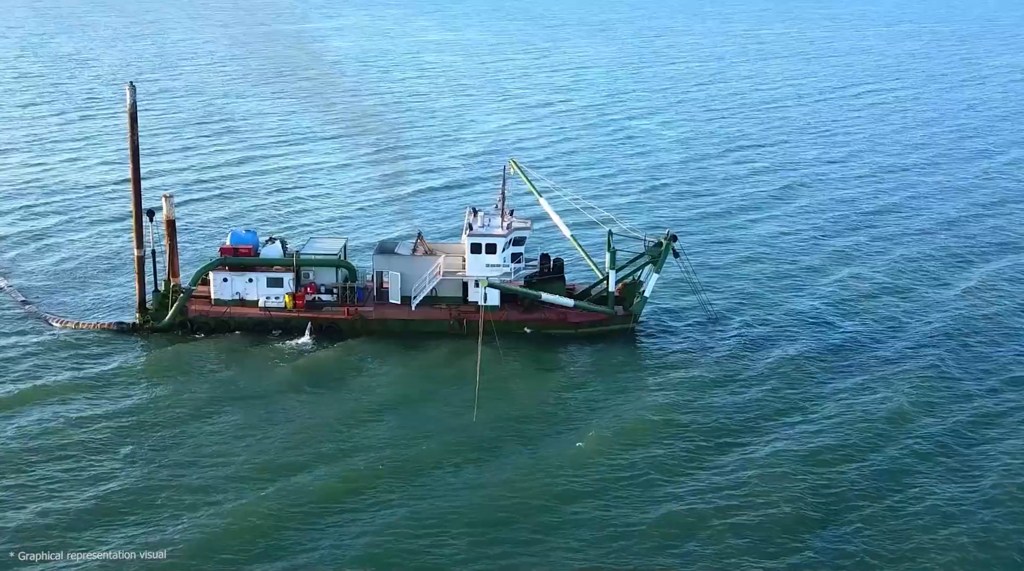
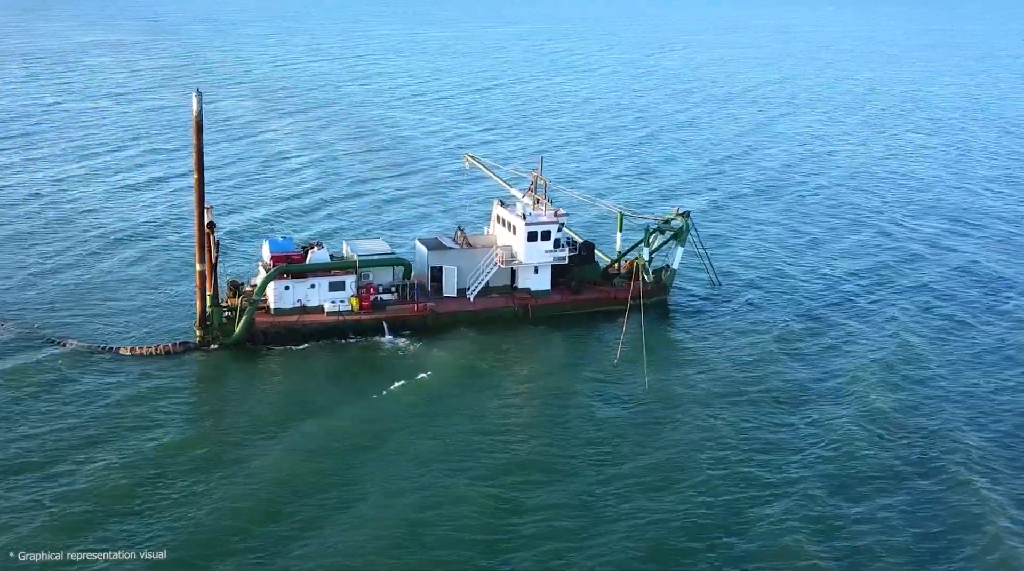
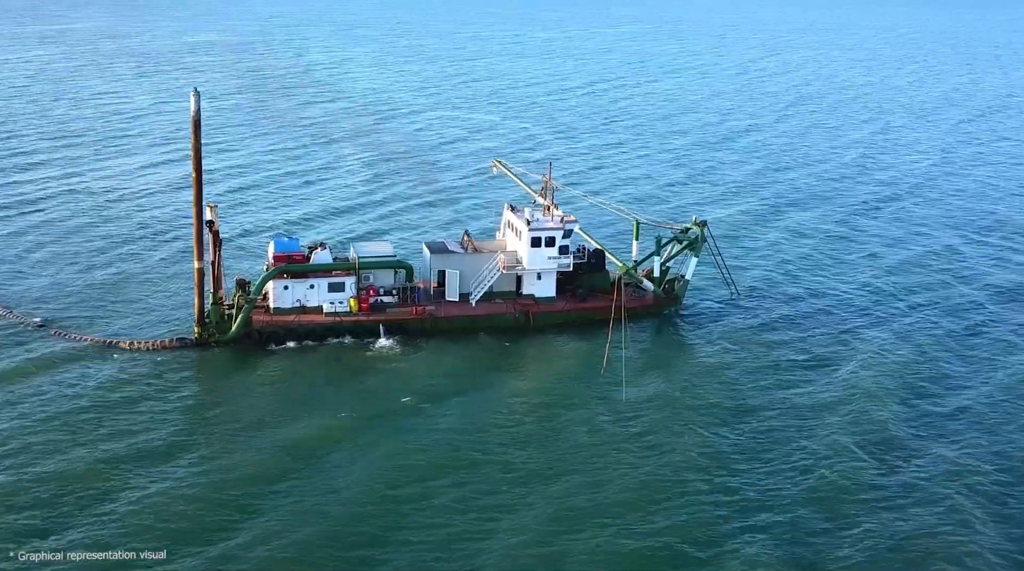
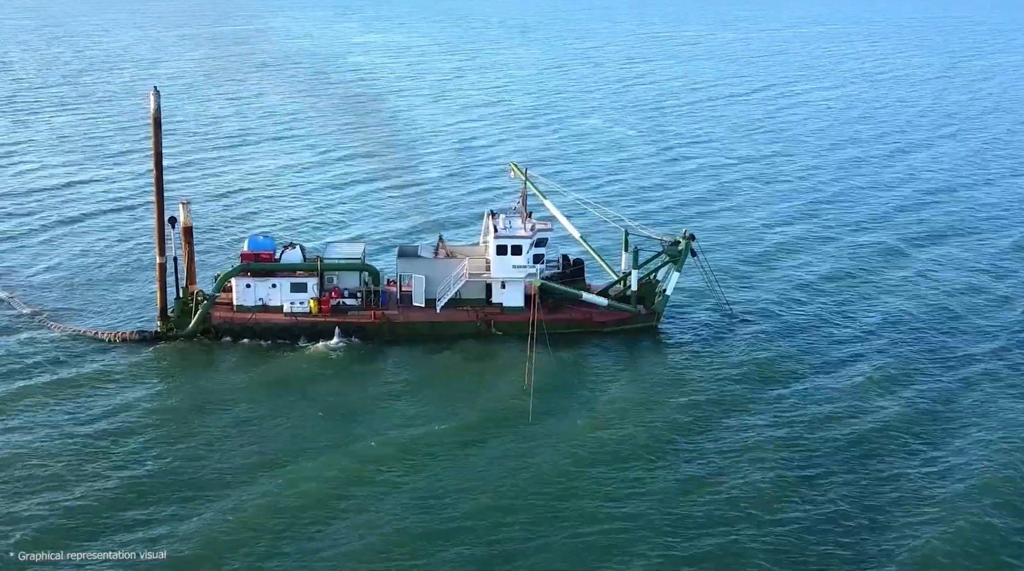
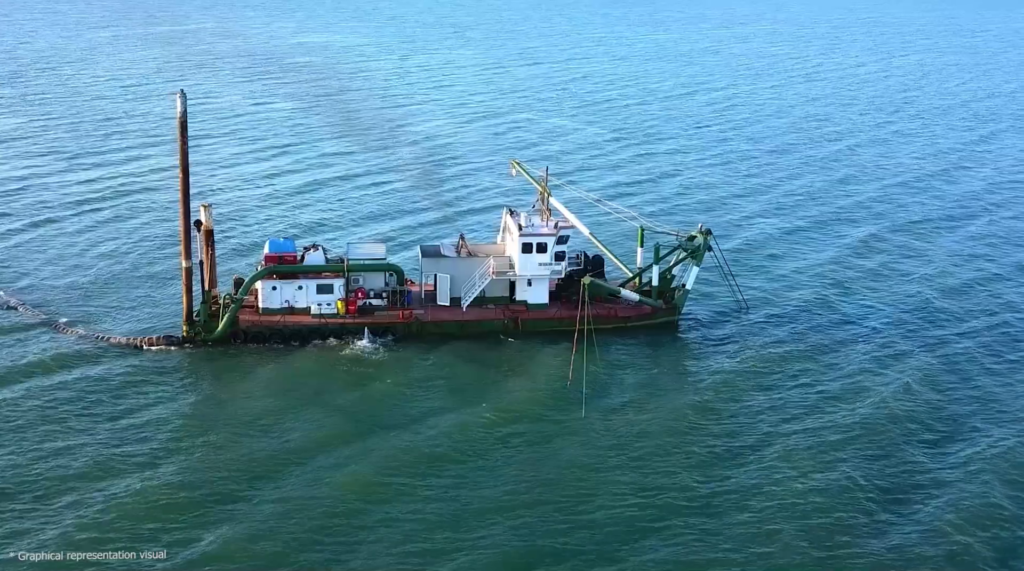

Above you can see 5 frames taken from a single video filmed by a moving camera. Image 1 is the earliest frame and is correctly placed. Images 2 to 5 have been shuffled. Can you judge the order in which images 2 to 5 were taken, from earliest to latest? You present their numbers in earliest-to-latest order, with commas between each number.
4, 5, 3, 2
